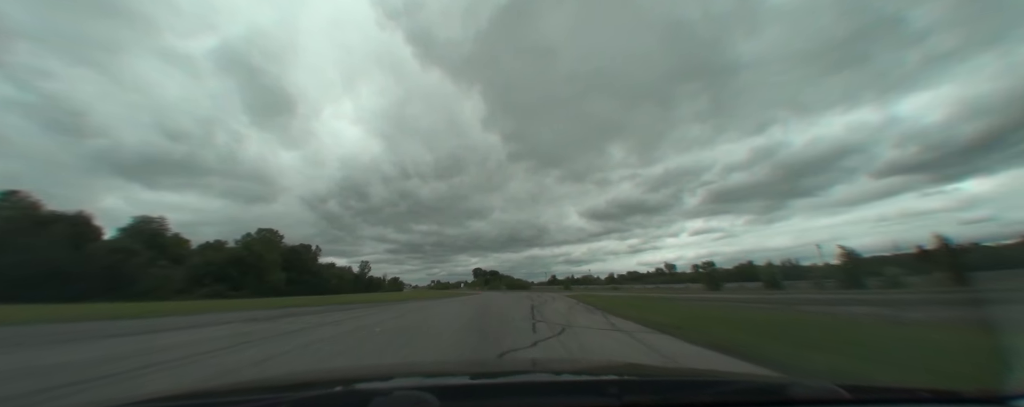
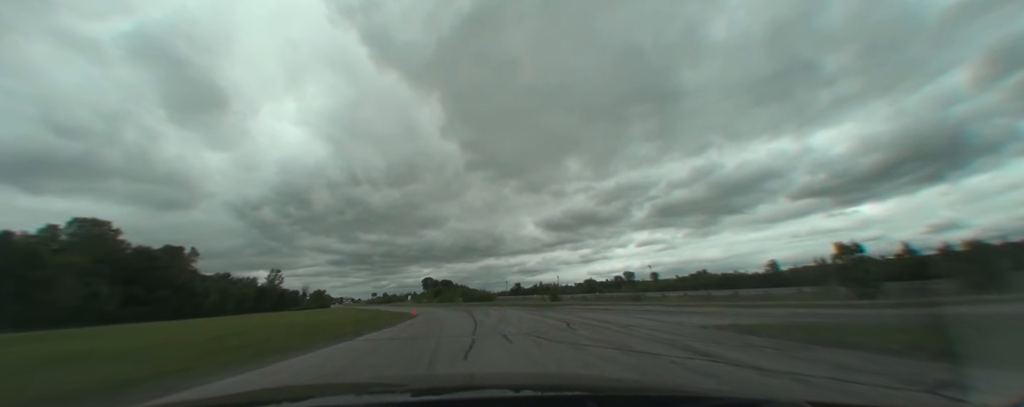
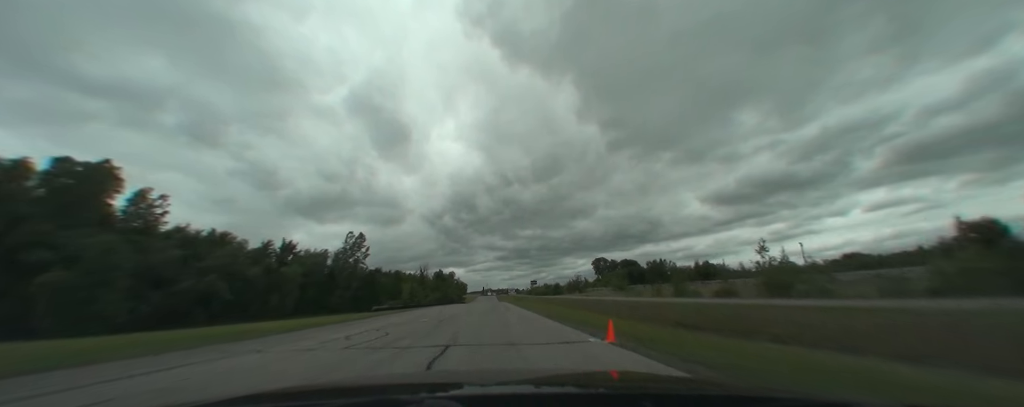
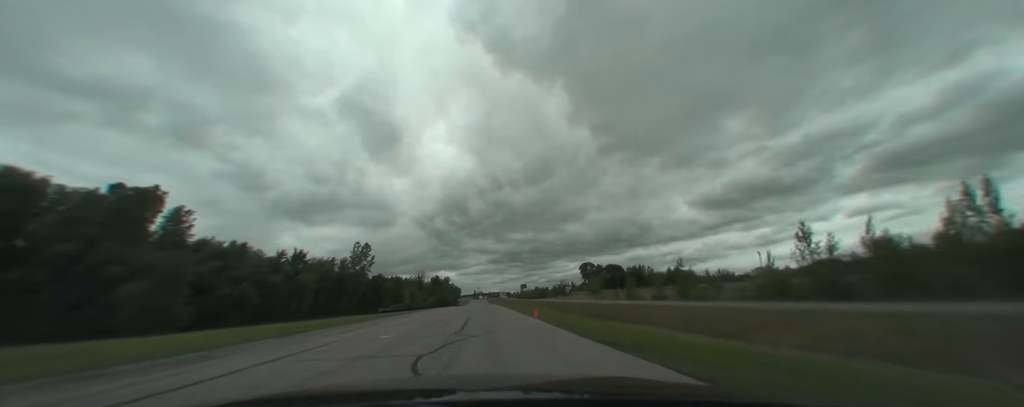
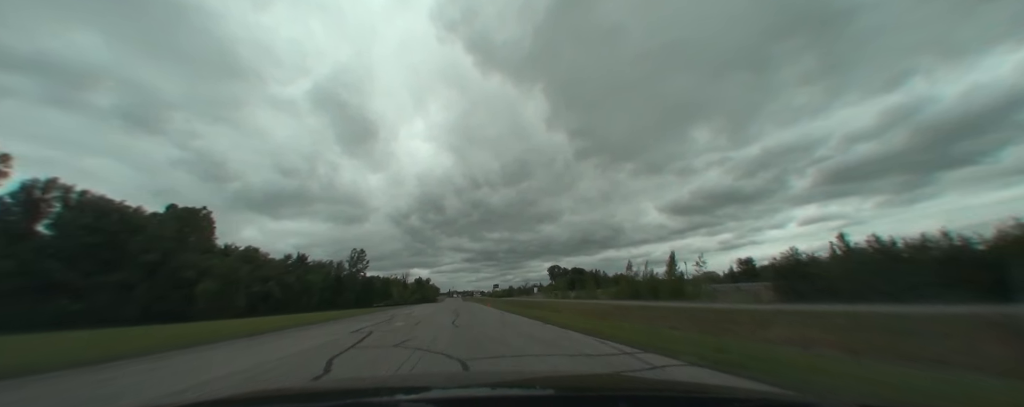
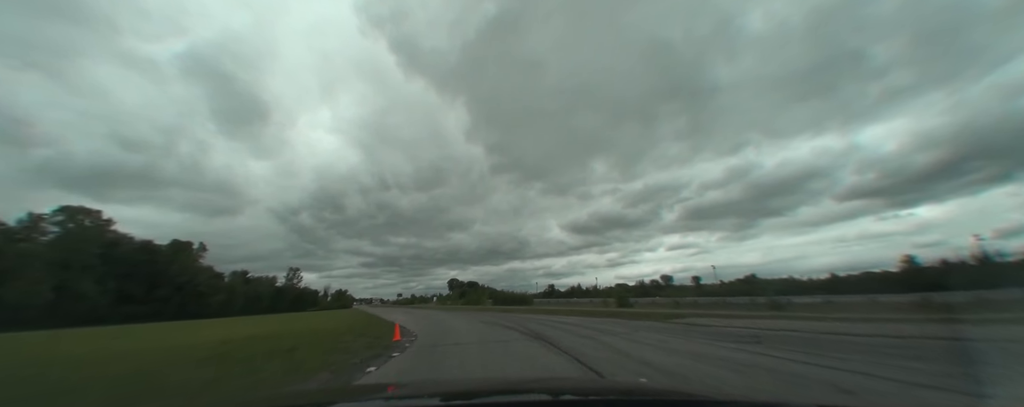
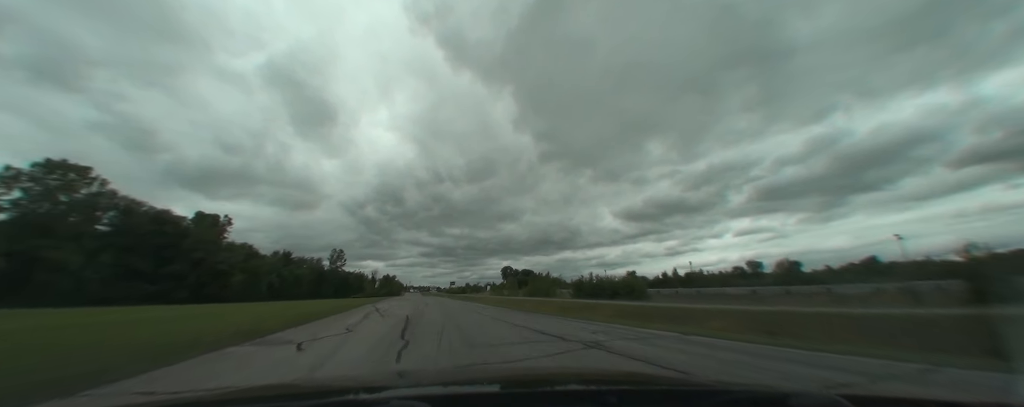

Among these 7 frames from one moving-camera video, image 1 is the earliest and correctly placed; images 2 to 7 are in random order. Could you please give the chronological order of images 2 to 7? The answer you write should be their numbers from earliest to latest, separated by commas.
2, 6, 7, 5, 4, 3
